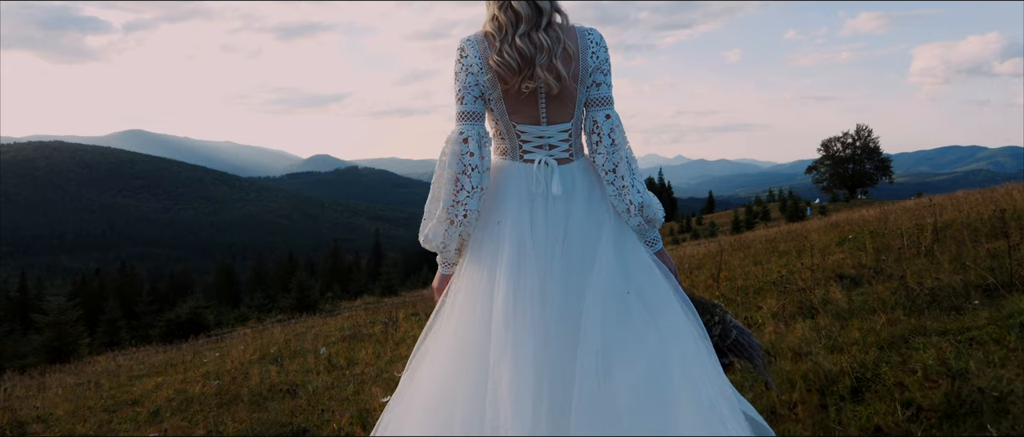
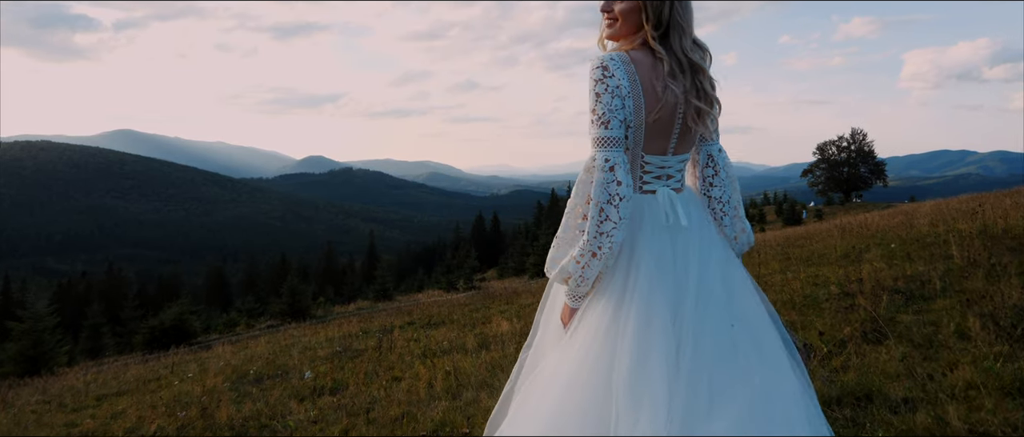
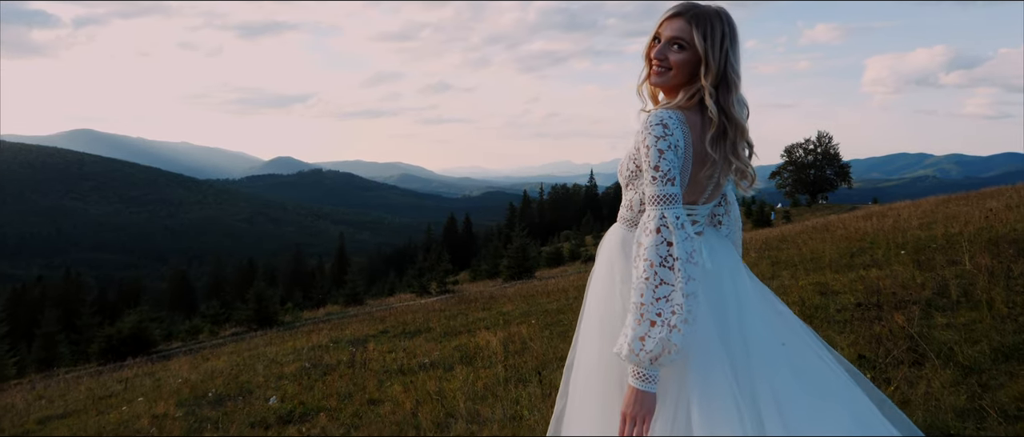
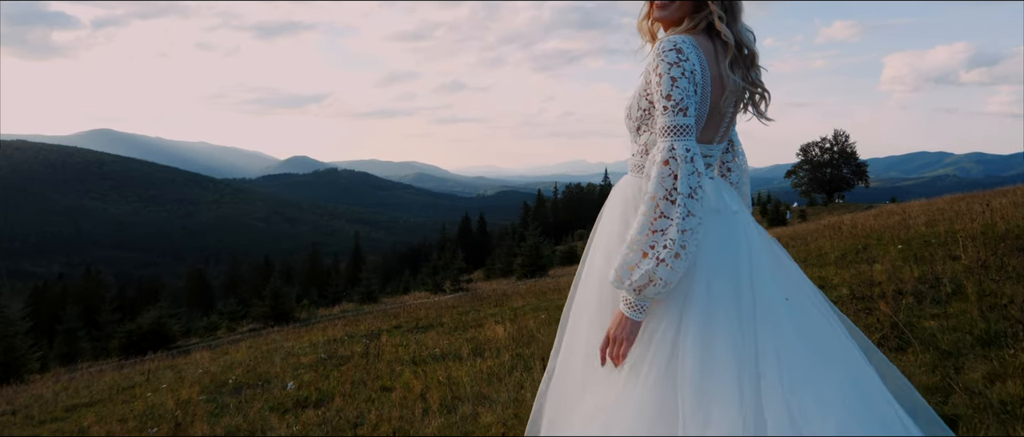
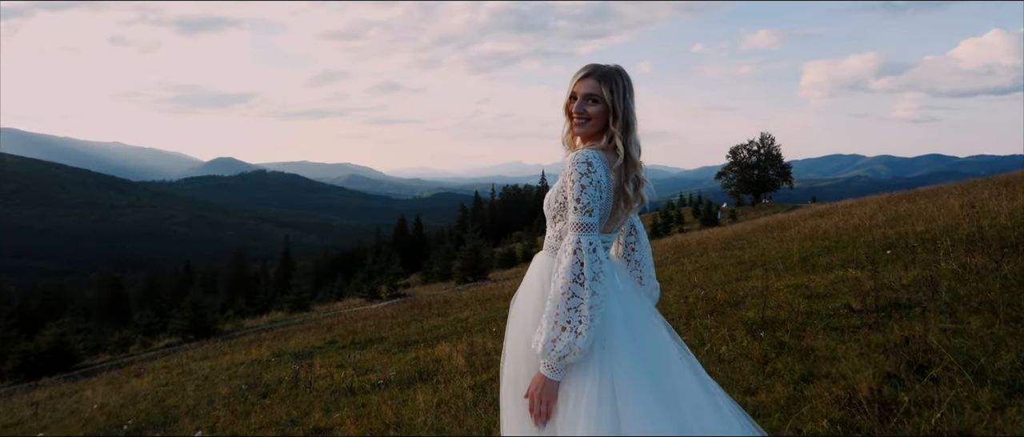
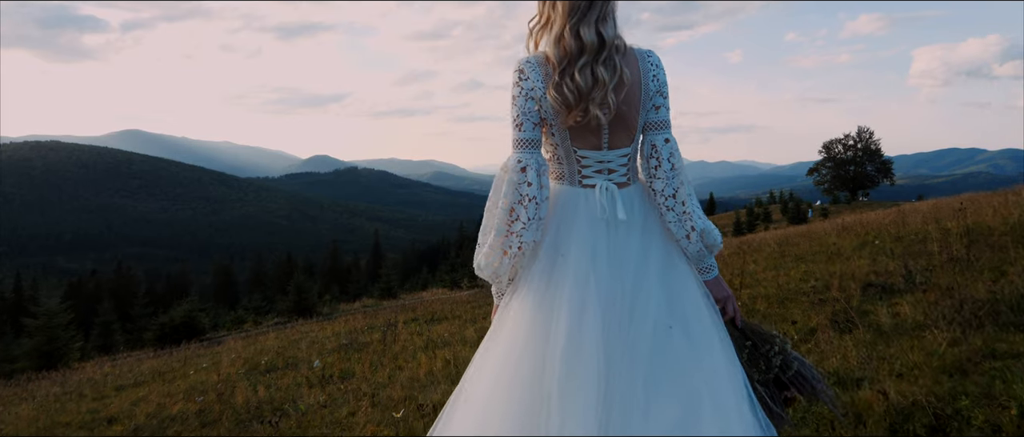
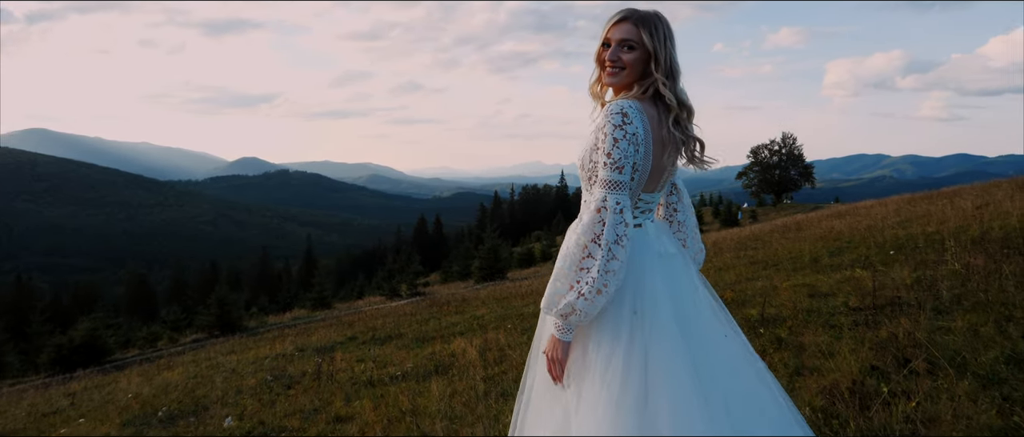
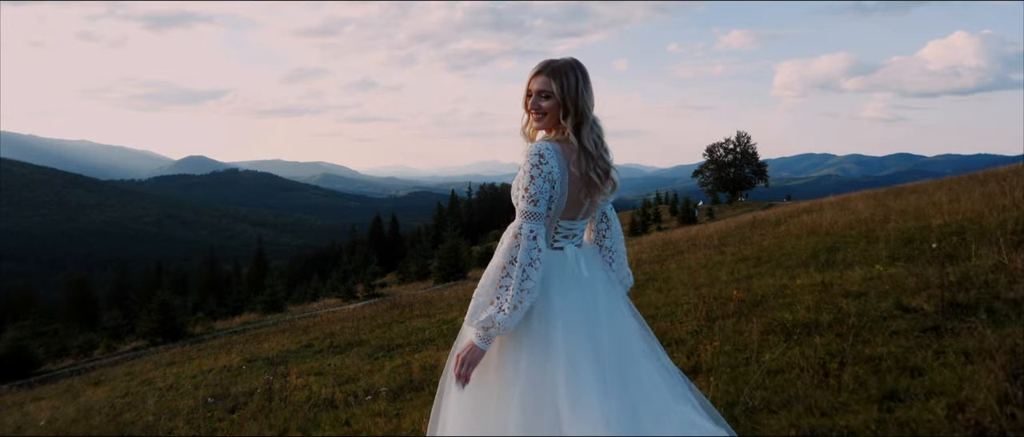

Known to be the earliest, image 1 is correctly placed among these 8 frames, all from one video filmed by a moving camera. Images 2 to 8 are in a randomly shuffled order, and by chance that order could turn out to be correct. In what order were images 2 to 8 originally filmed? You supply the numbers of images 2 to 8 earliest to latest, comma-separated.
6, 2, 4, 3, 7, 5, 8
